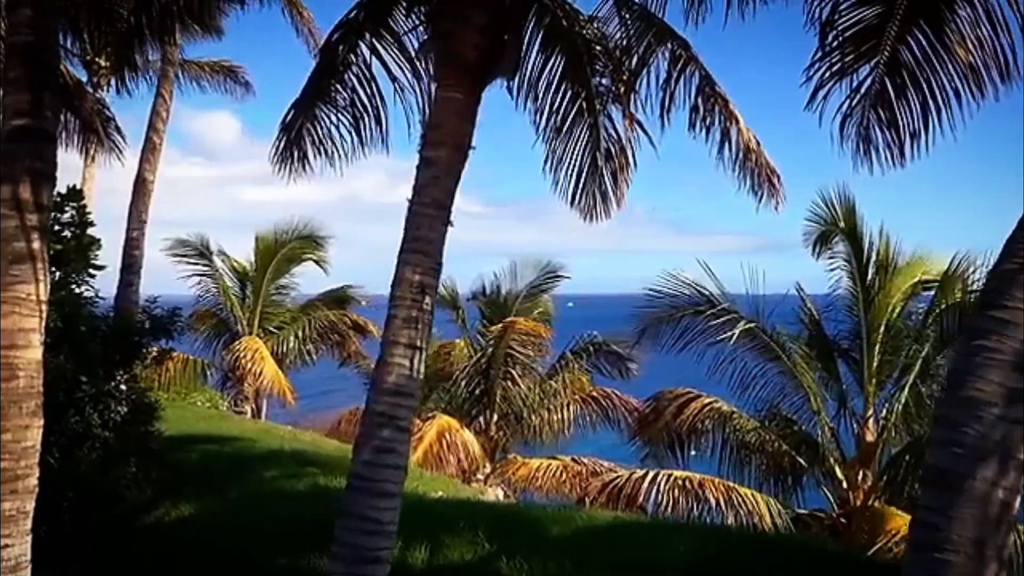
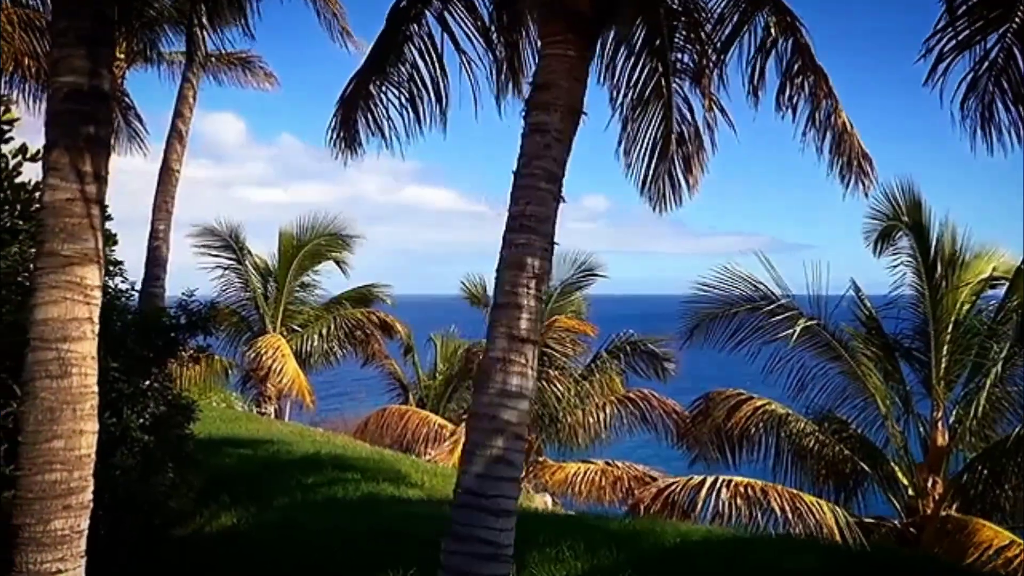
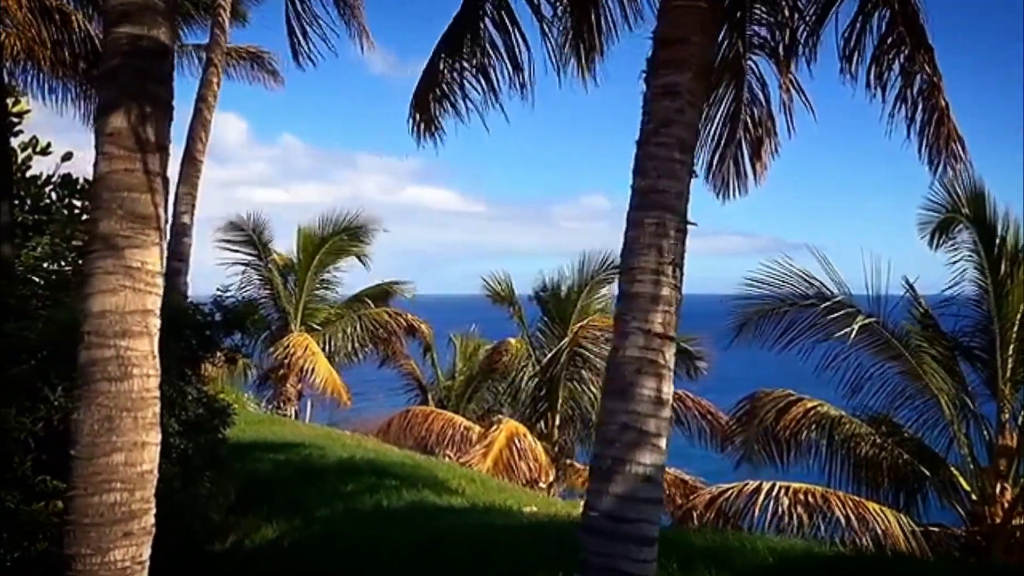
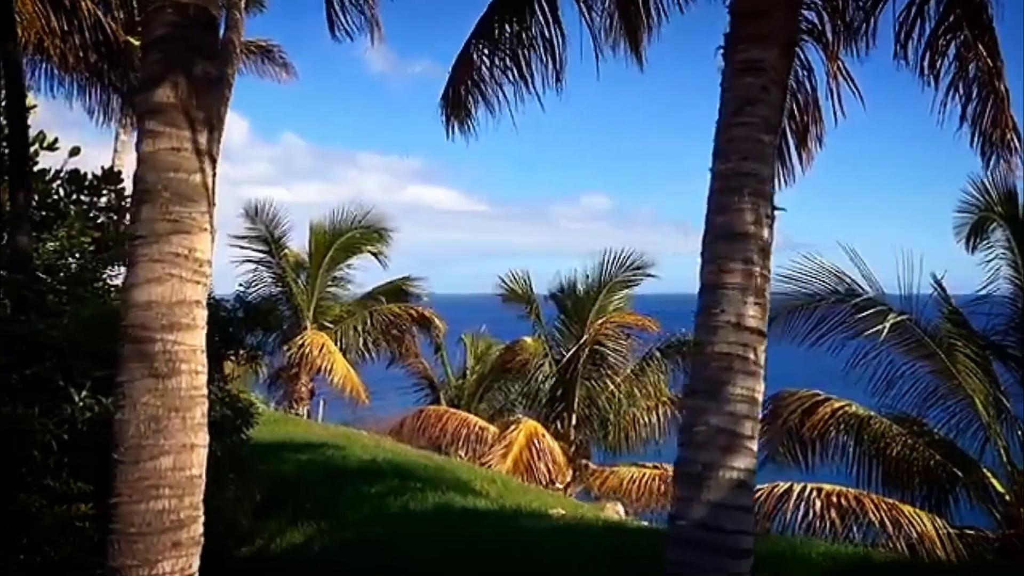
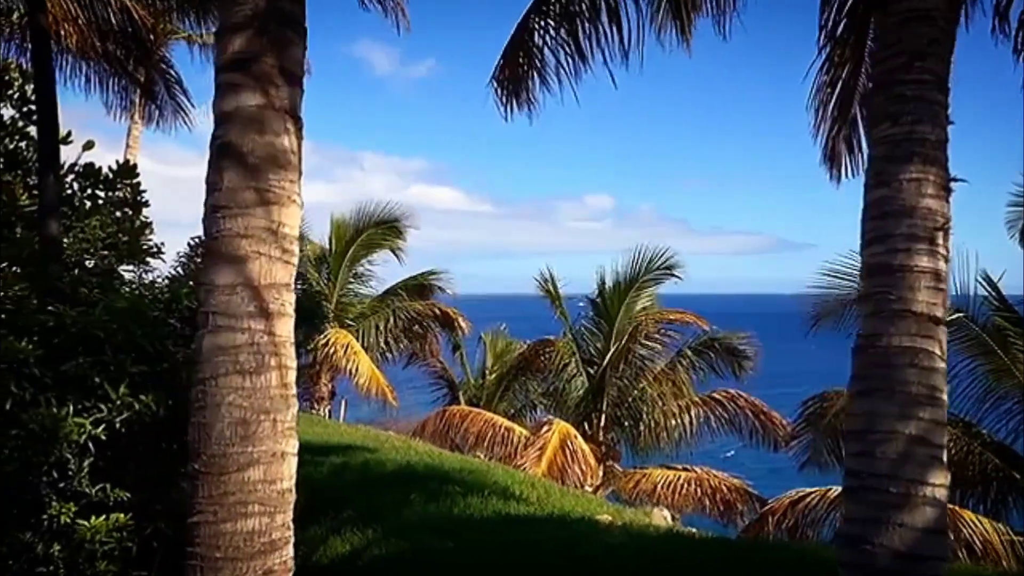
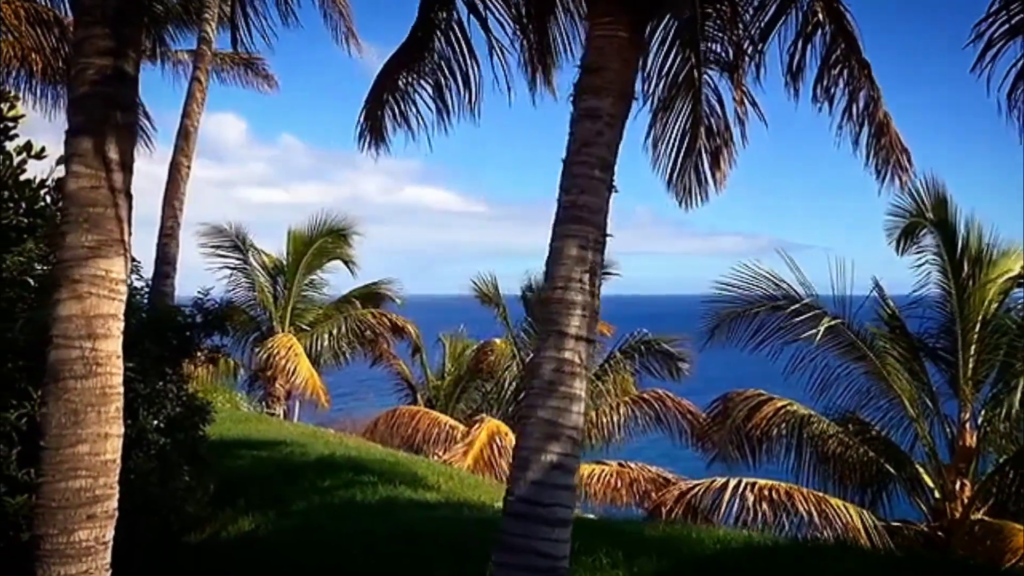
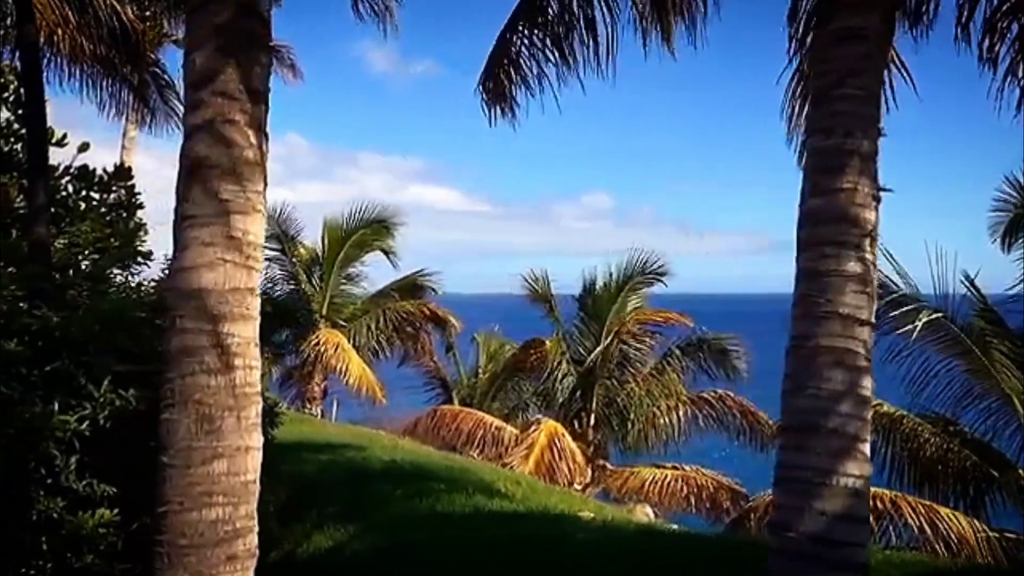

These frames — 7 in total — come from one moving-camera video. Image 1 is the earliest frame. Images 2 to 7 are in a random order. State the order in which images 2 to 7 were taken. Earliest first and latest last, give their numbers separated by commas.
2, 6, 3, 4, 7, 5
